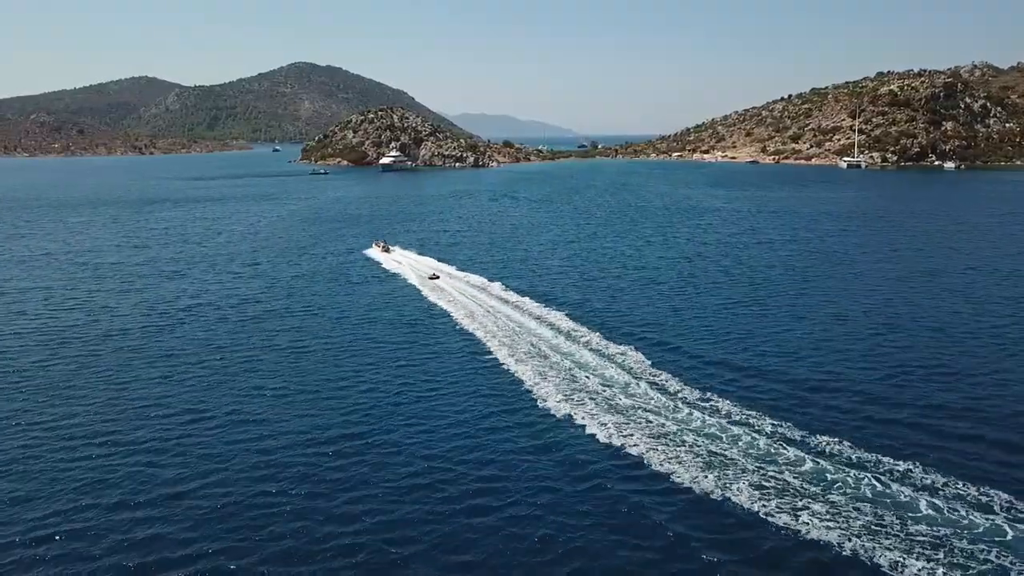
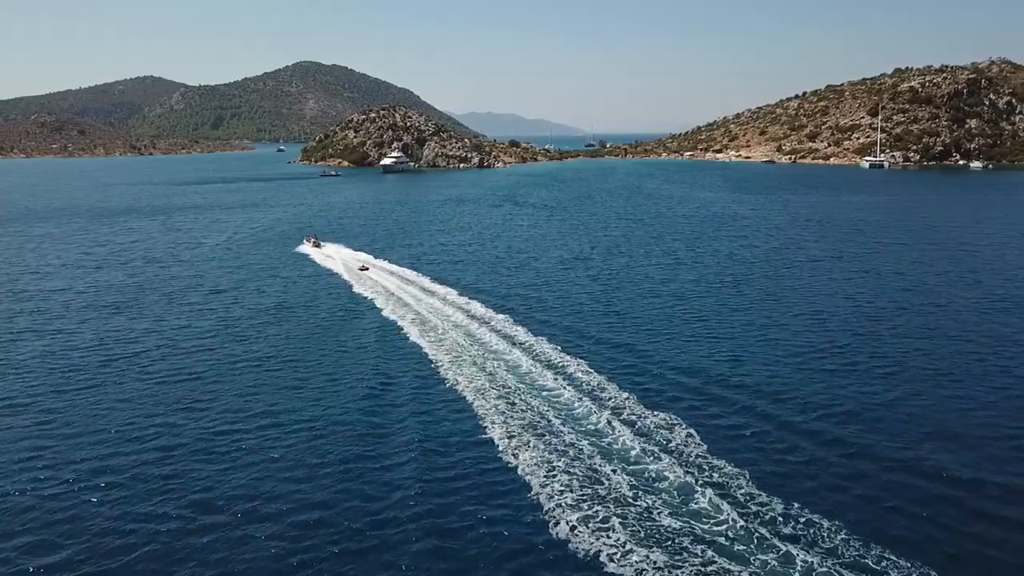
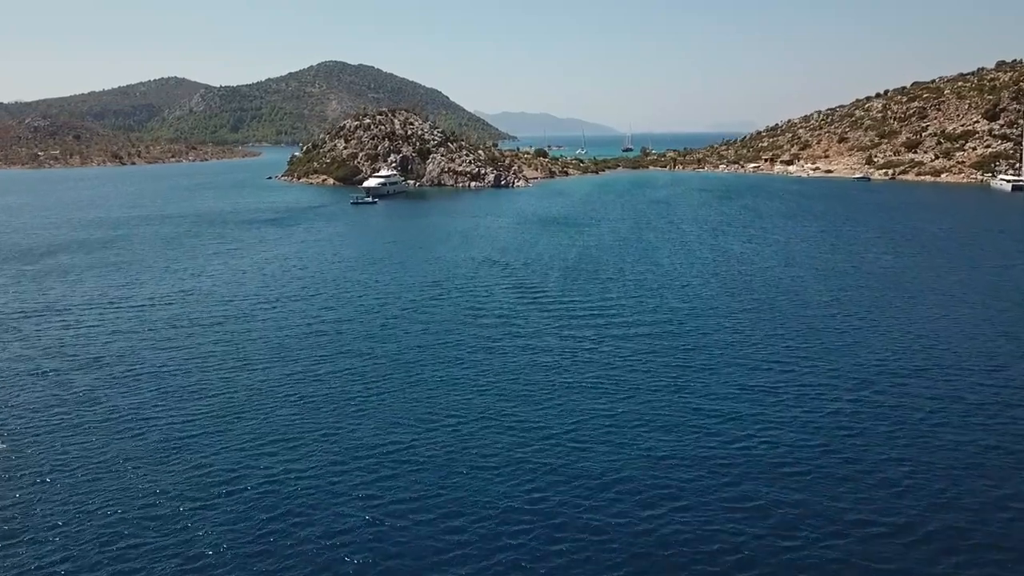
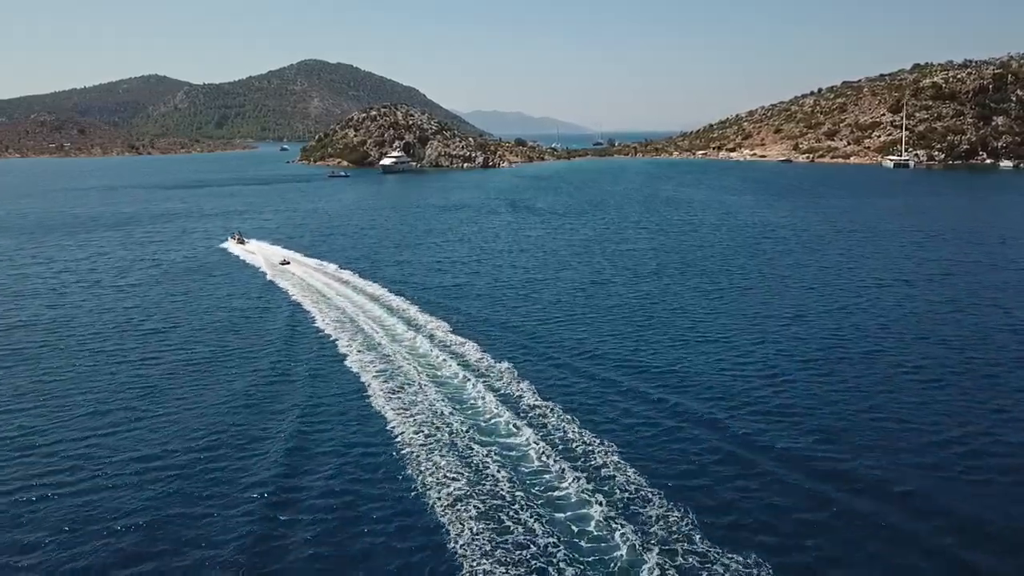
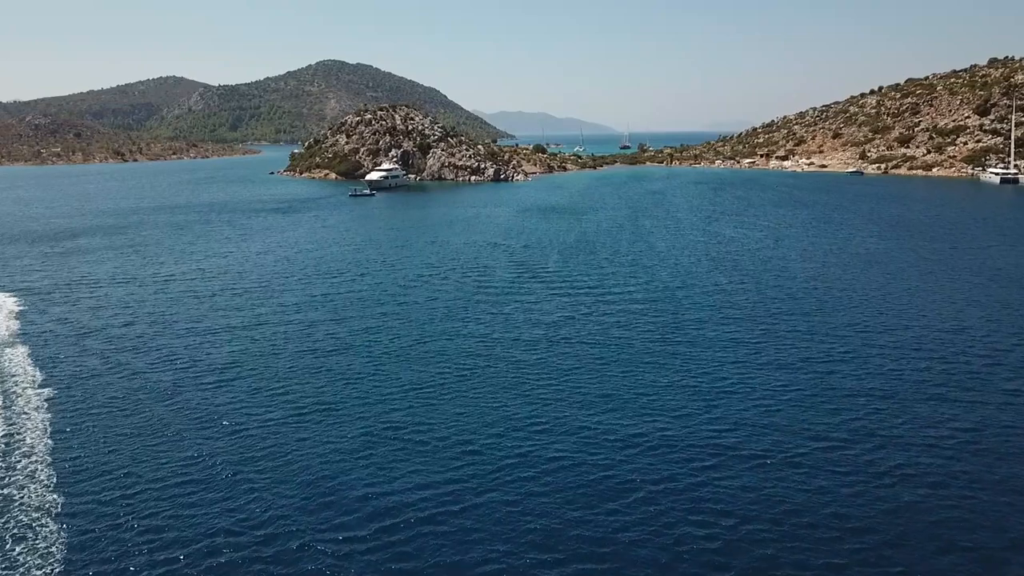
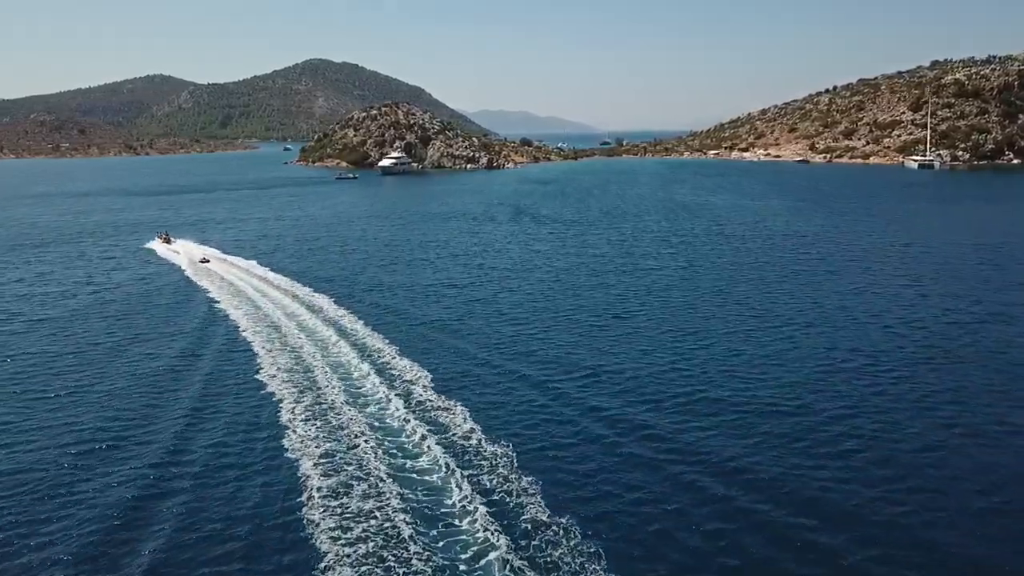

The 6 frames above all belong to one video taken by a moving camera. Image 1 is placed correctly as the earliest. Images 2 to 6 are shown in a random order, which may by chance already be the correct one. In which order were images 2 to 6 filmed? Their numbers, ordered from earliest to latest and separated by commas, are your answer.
2, 4, 6, 5, 3
